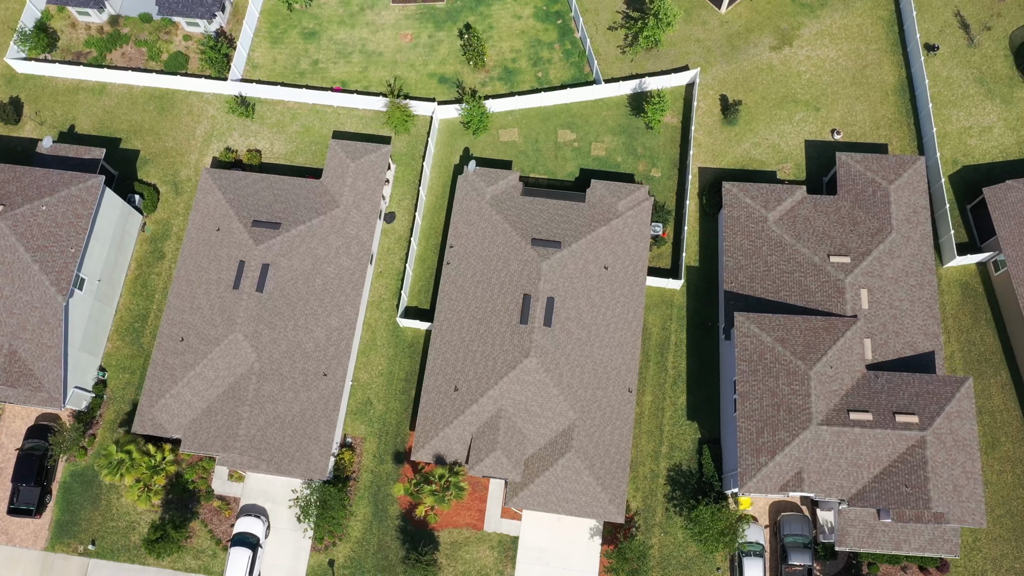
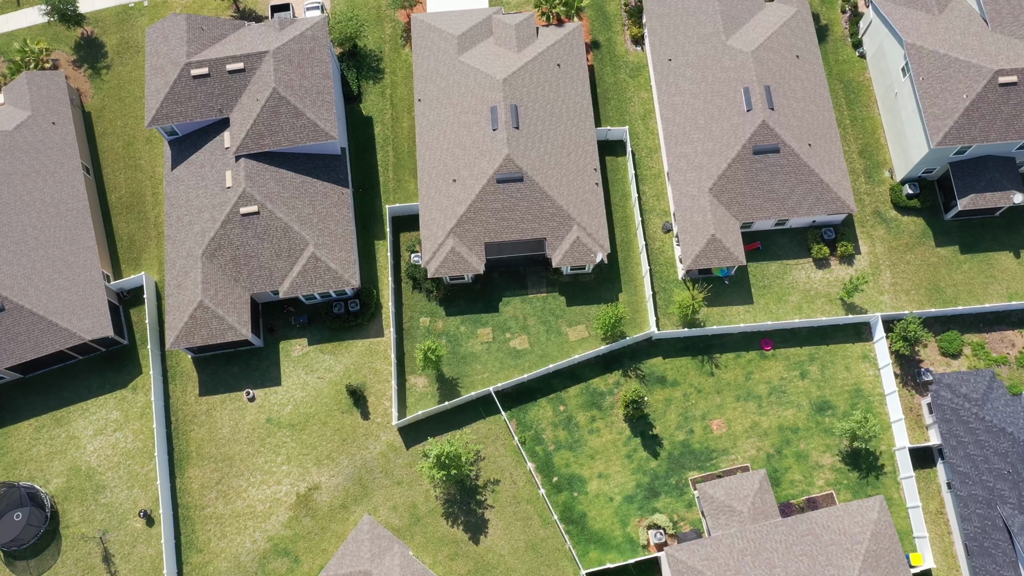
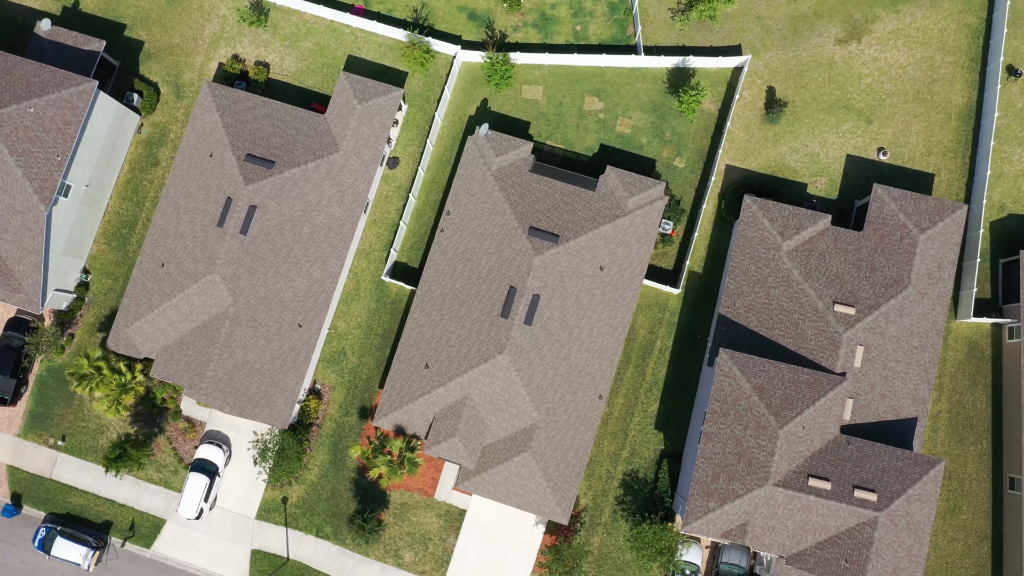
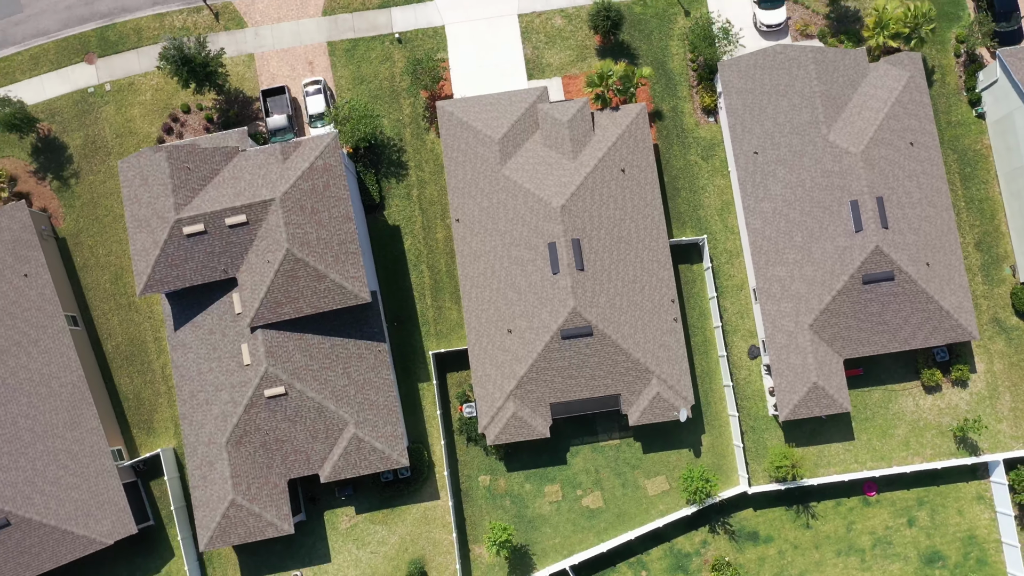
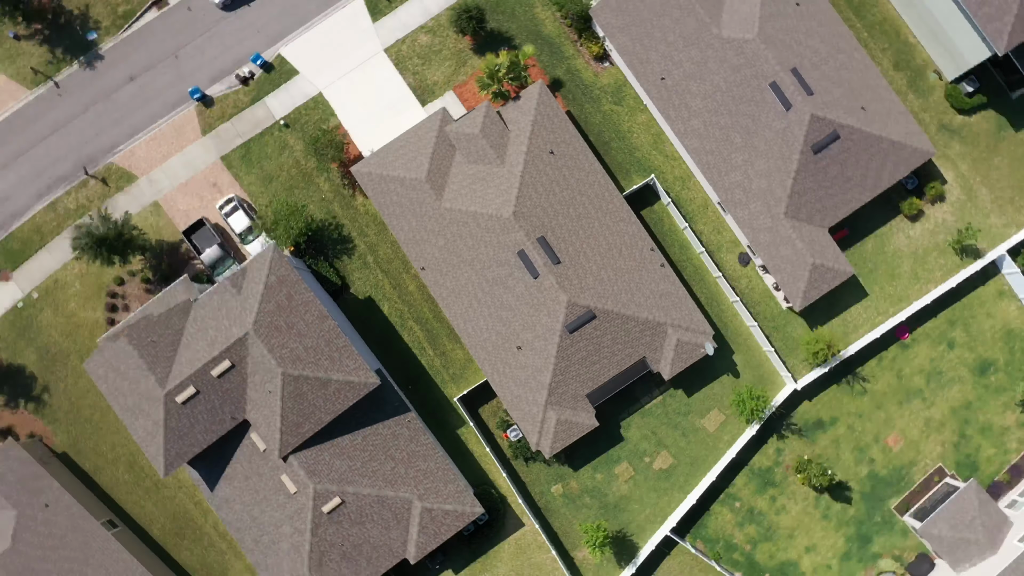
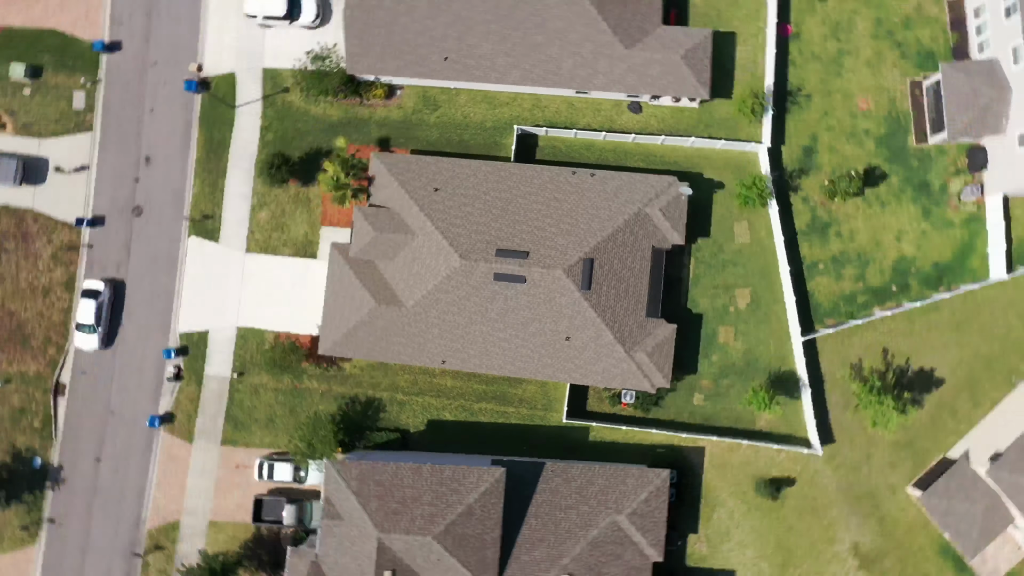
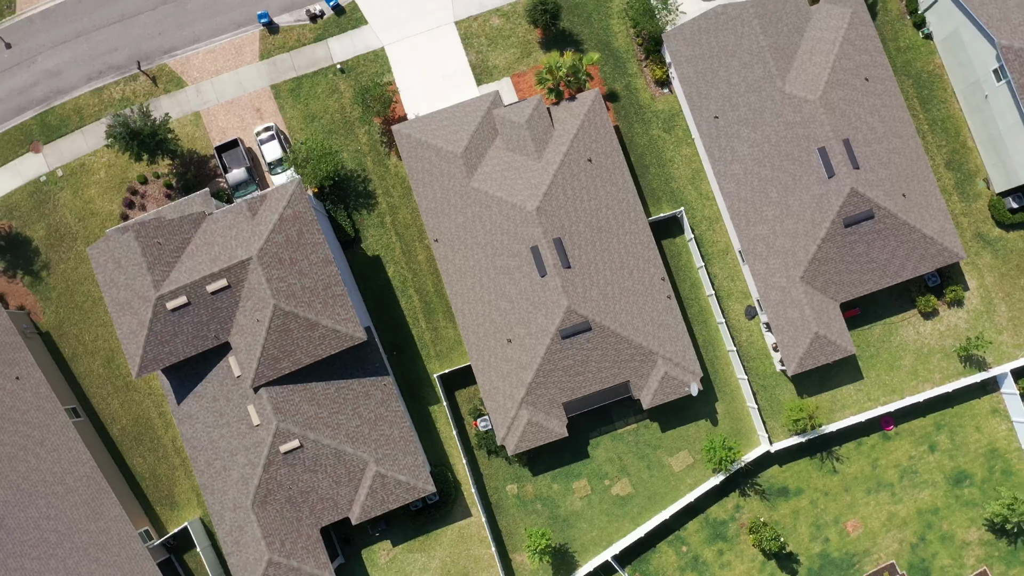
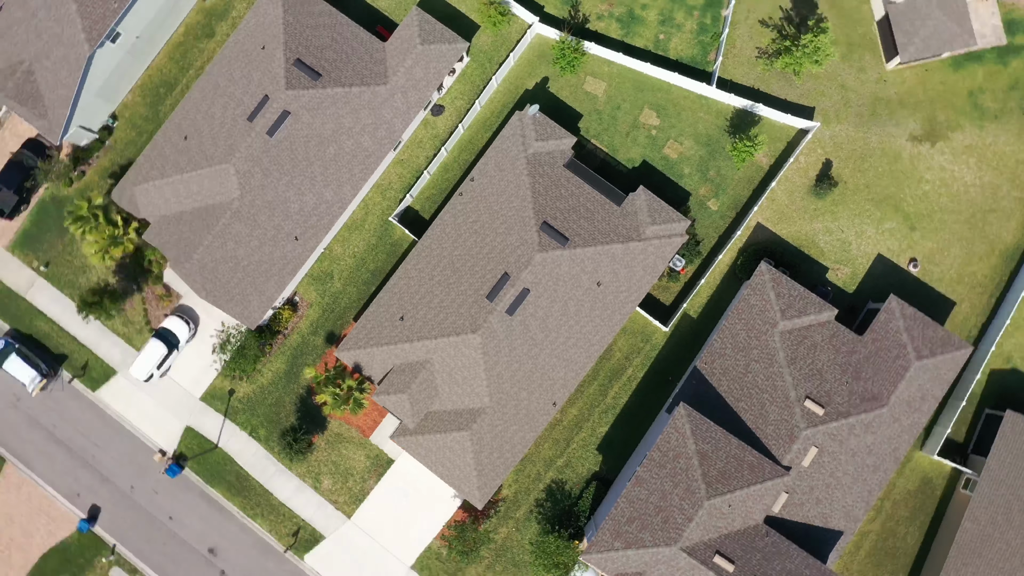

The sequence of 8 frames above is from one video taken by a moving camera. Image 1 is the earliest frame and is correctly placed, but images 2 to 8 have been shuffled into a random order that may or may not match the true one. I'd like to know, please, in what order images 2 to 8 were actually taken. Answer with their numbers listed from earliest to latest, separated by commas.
3, 8, 6, 5, 7, 4, 2
